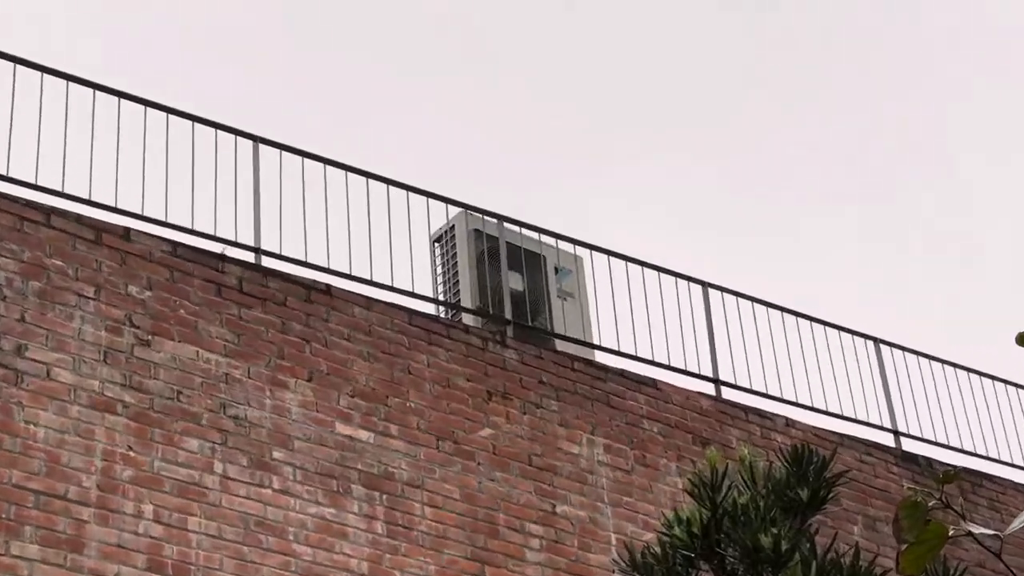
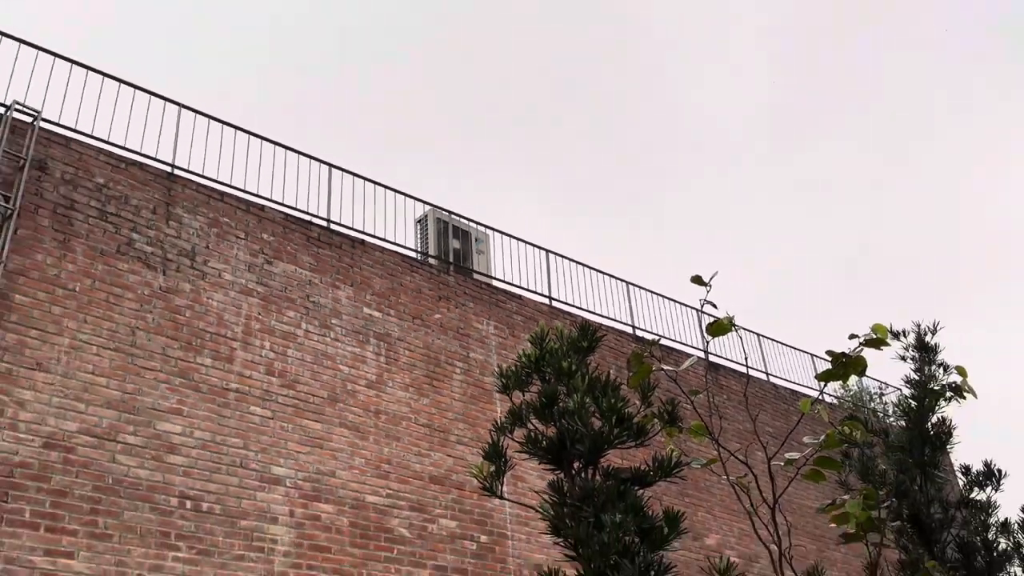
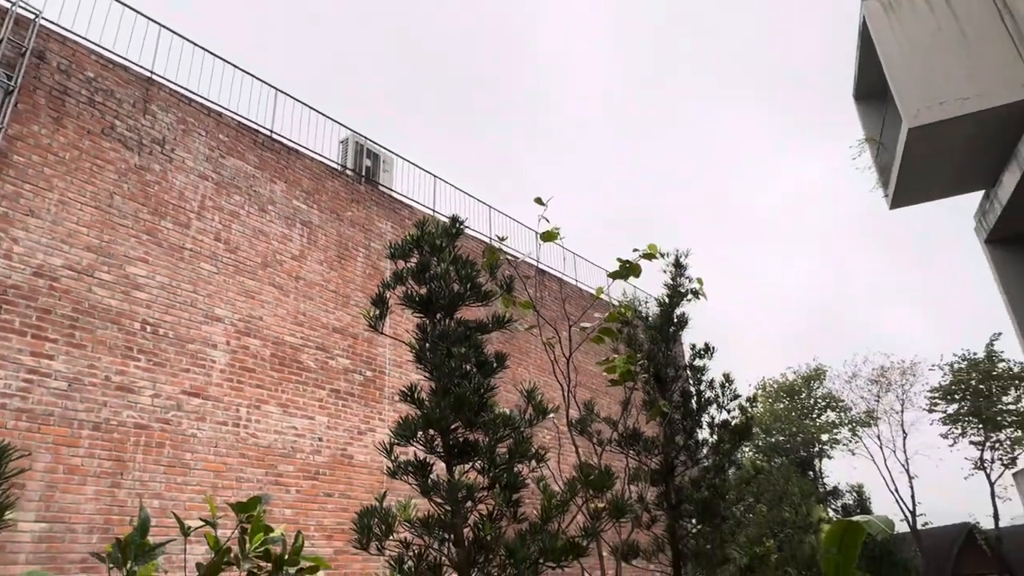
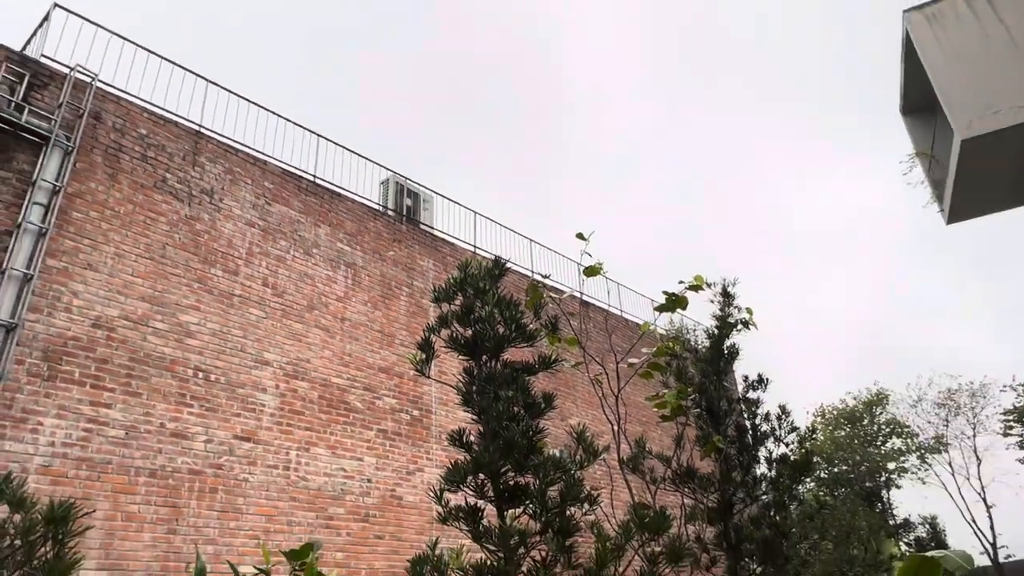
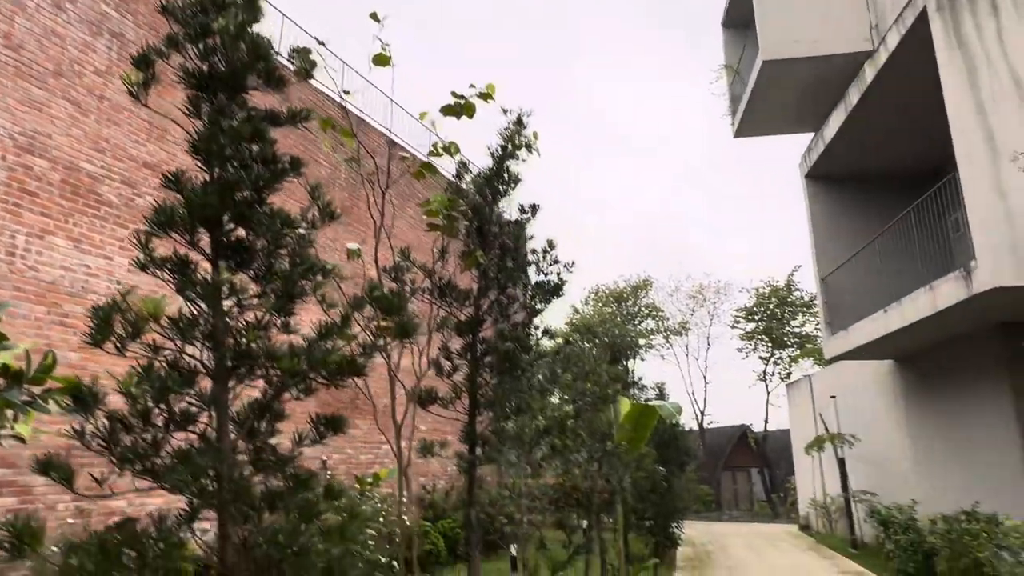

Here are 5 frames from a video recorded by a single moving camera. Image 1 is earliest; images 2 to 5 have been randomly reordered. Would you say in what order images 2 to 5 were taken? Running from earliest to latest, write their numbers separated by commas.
2, 4, 3, 5
